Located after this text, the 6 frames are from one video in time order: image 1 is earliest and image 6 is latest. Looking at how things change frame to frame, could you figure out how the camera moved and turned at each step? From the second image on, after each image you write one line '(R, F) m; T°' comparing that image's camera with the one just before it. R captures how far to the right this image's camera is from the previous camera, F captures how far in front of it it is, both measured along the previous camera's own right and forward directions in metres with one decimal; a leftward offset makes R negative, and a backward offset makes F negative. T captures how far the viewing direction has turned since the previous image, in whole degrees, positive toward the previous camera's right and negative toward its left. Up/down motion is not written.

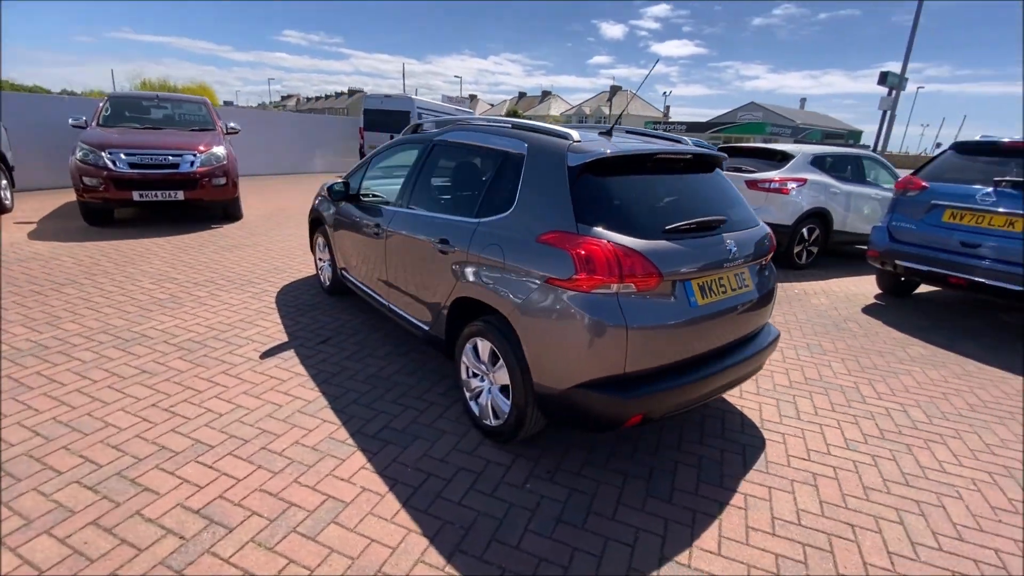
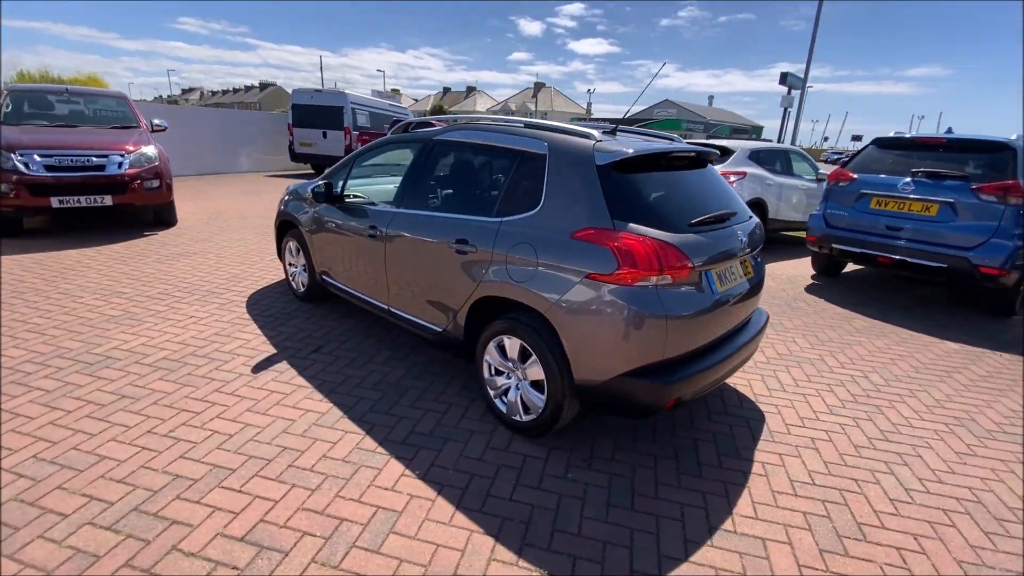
(-0.6, 0.0) m; +8°
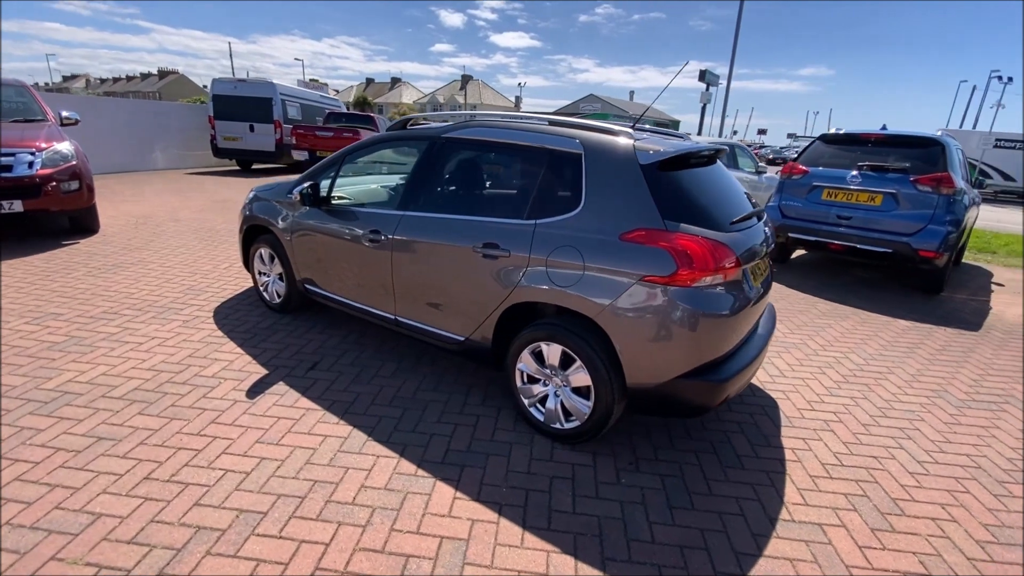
(-0.6, +0.2) m; +8°
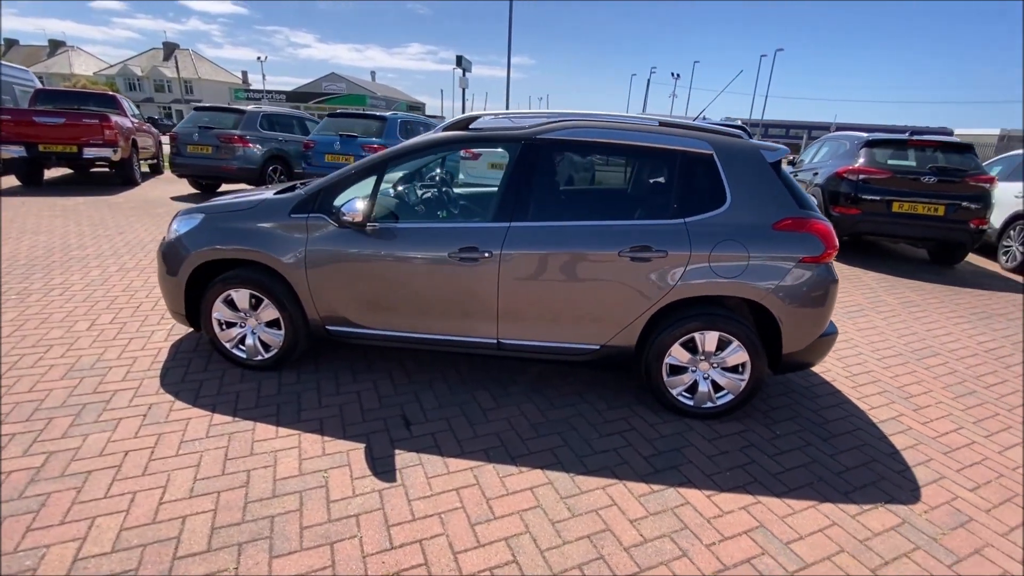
(-2.2, +0.7) m; +28°
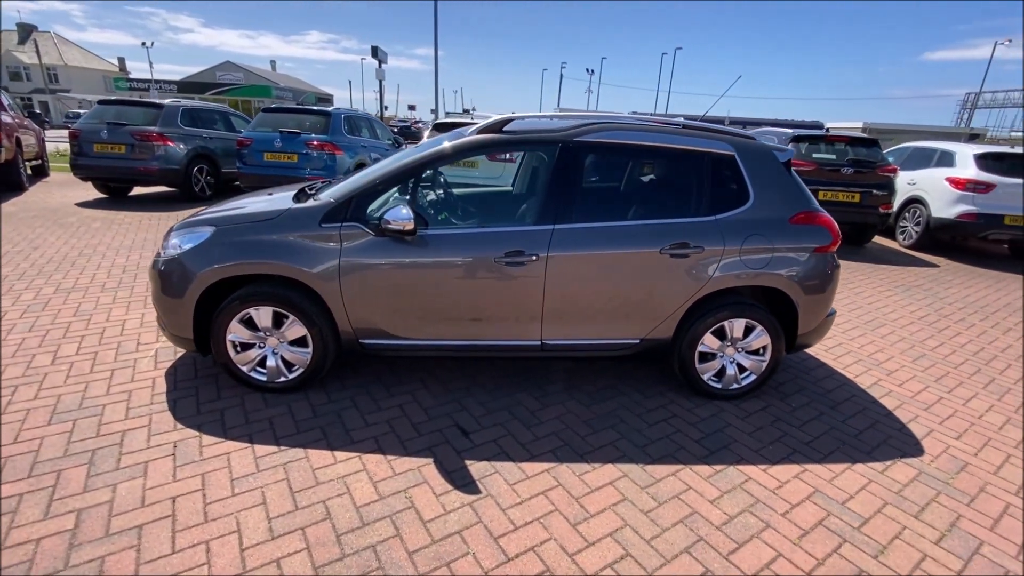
(-0.8, +0.1) m; +9°
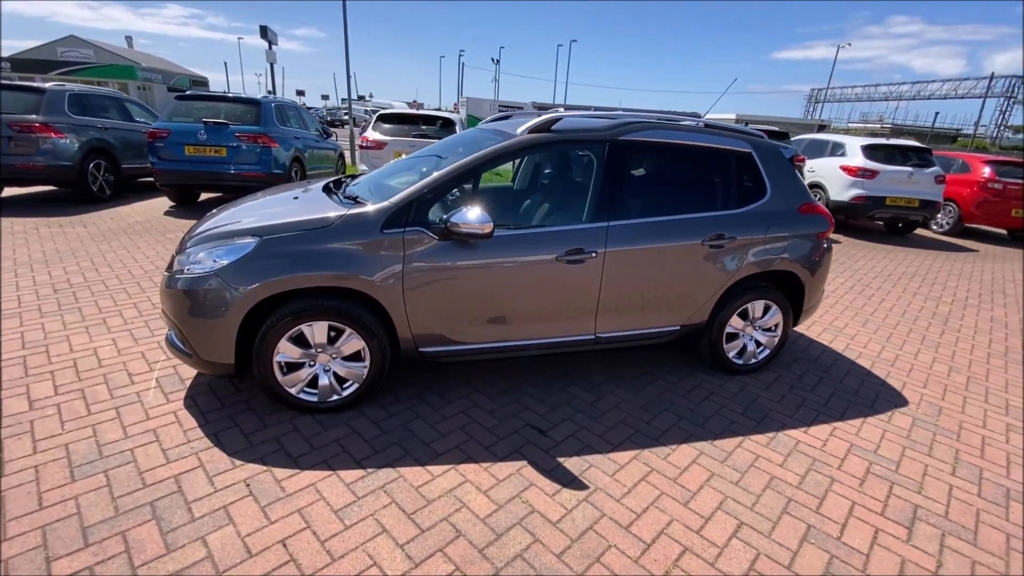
(-1.0, +0.1) m; +11°
